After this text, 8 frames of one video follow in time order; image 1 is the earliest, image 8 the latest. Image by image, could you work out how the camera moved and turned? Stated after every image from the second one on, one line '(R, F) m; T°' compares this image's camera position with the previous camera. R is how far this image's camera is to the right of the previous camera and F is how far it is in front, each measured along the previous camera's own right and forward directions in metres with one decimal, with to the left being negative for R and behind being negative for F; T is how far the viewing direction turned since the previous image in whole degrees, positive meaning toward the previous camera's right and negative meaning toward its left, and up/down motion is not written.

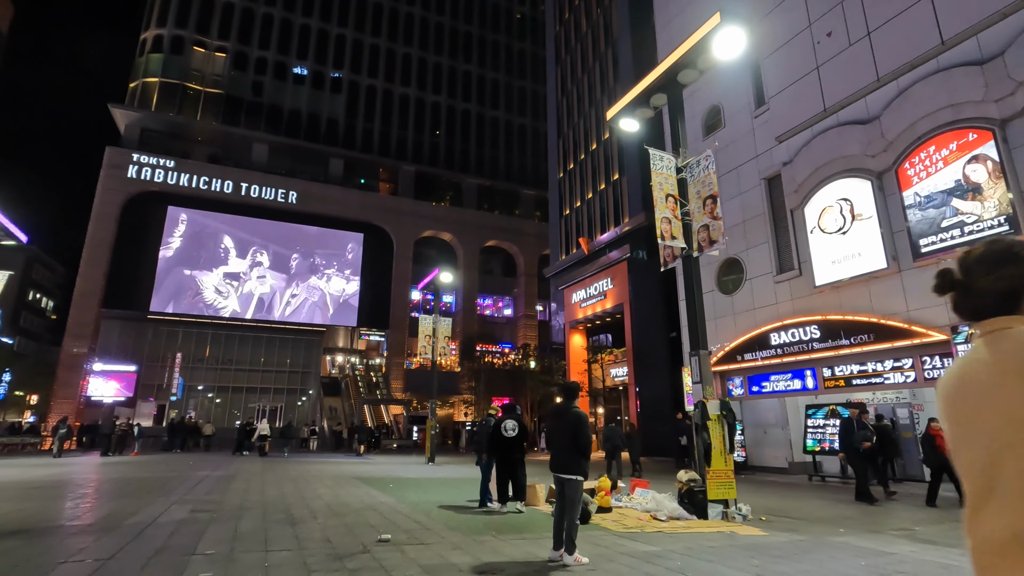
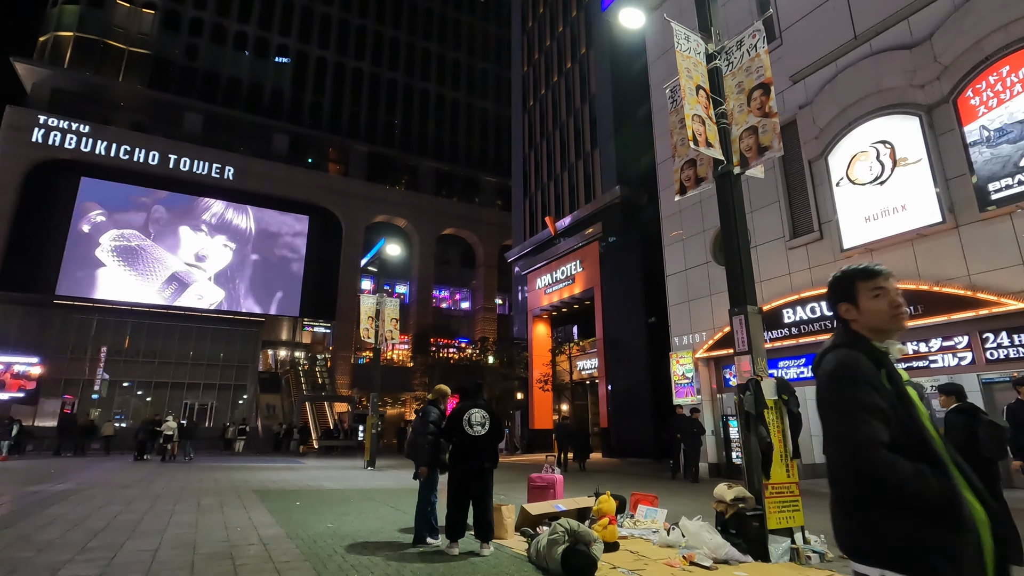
(0.0, +3.2) m; +4°
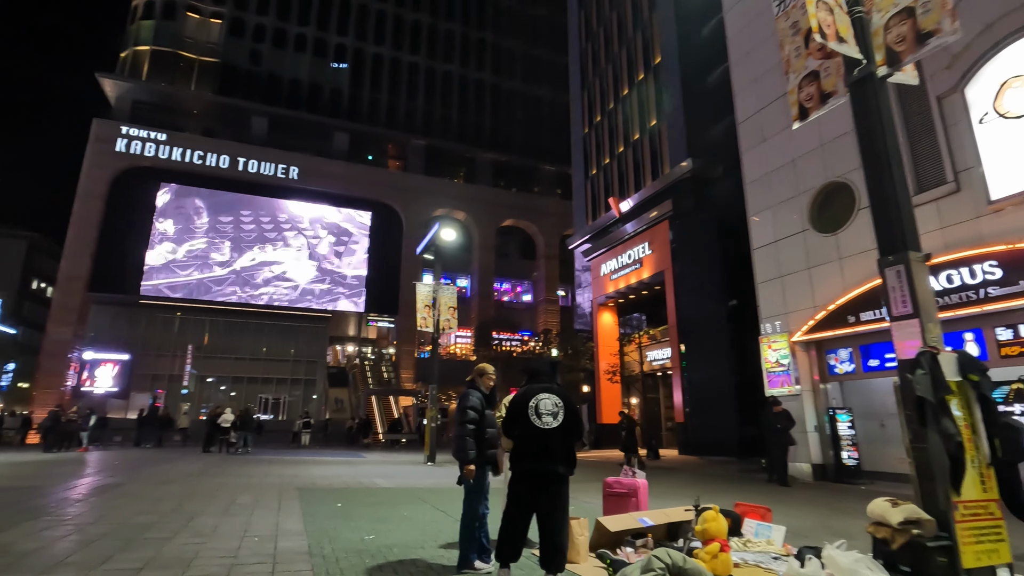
(0.0, +1.4) m; -7°
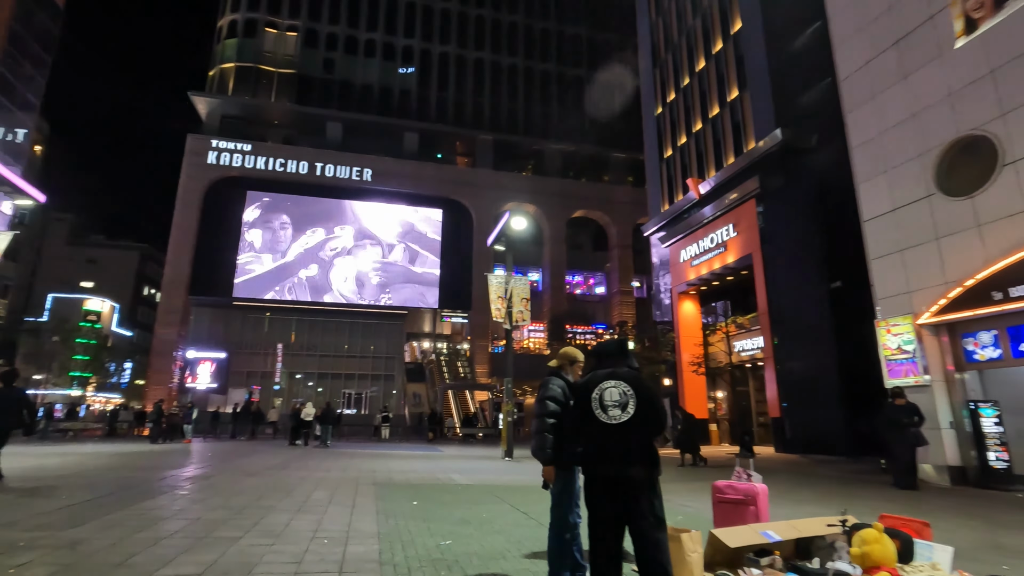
(-0.1, +0.7) m; -8°
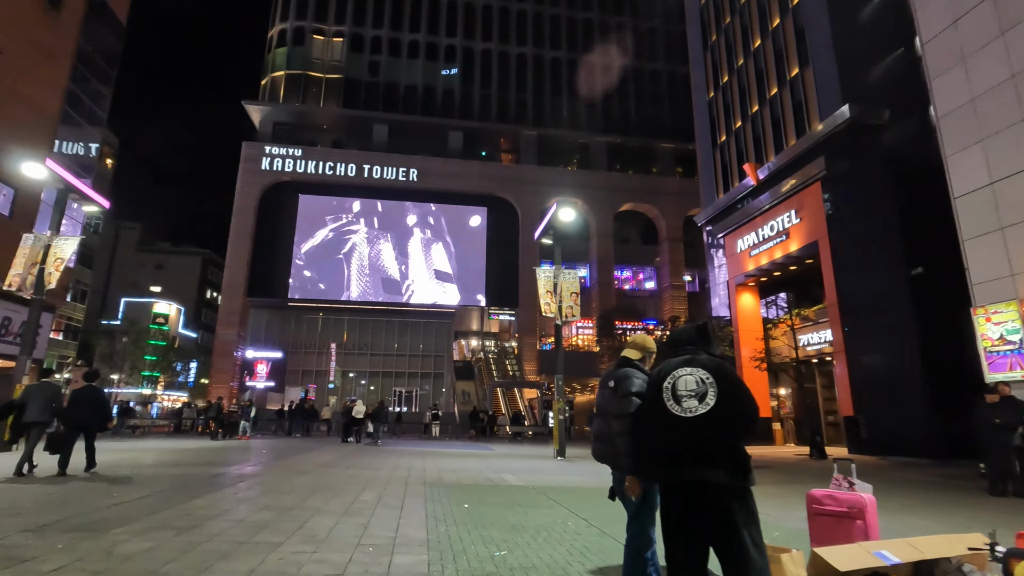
(-0.1, +0.5) m; -5°
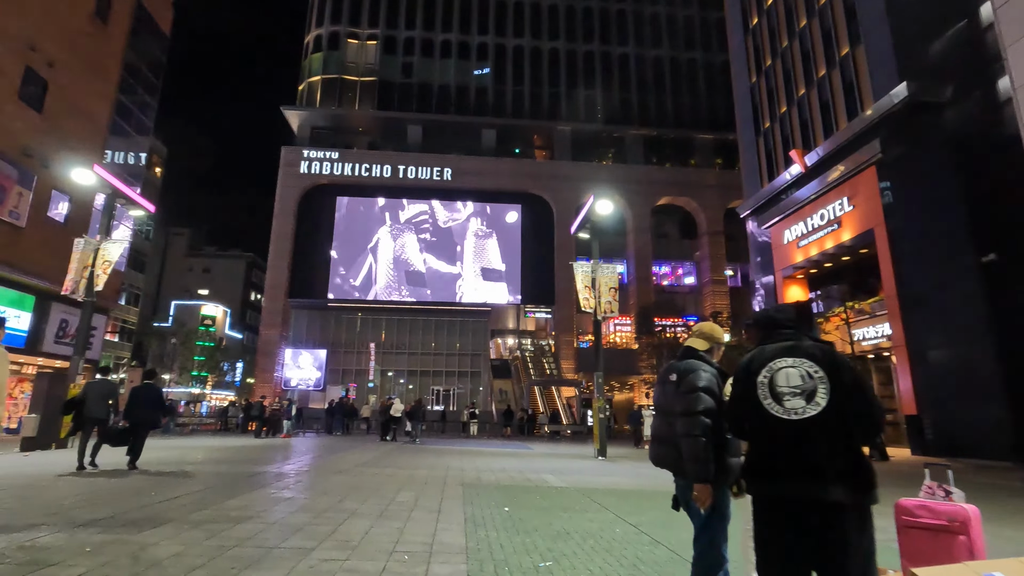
(-0.1, +0.4) m; -4°
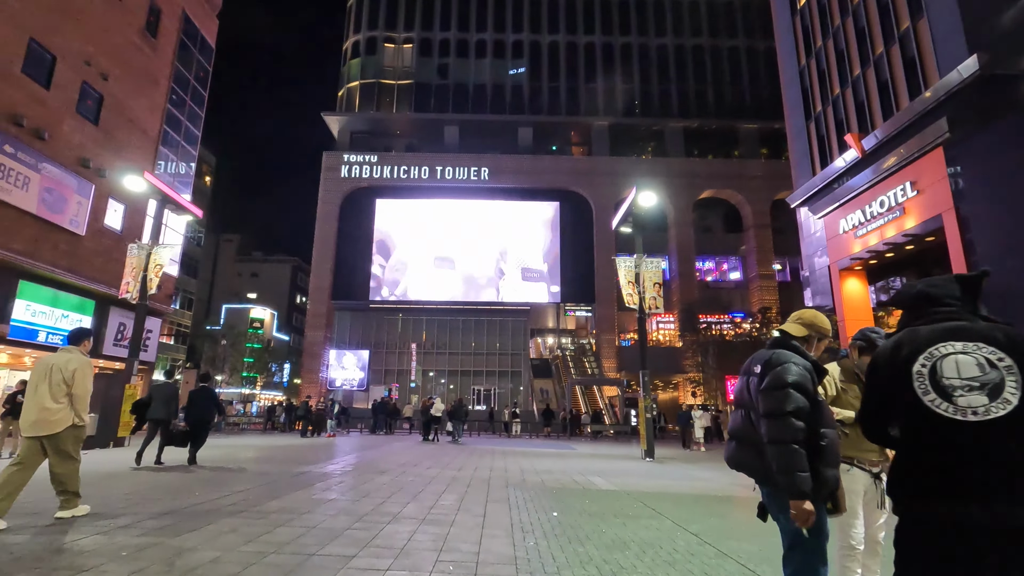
(-0.1, +0.4) m; -4°
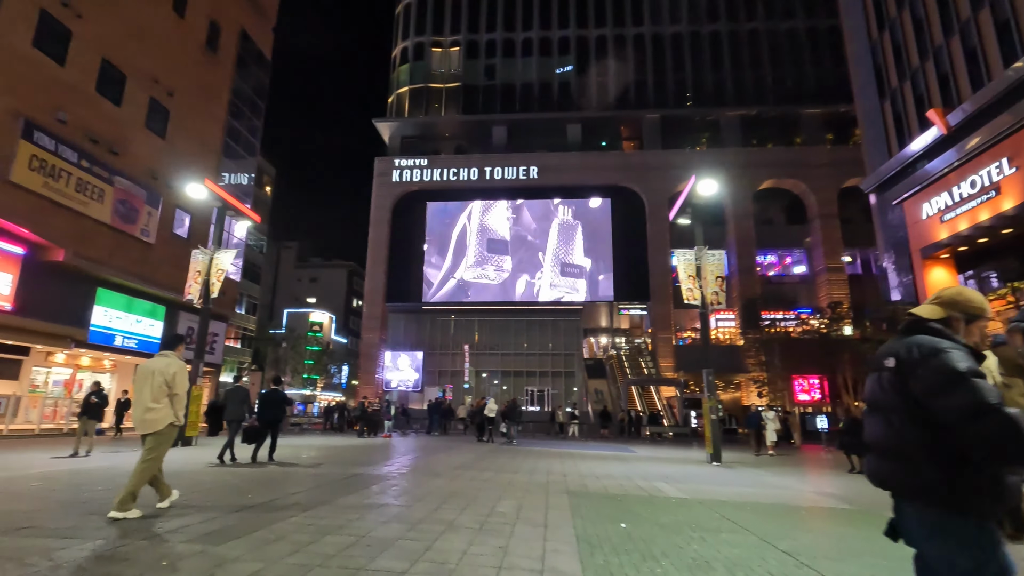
(-0.1, +0.5) m; -5°
